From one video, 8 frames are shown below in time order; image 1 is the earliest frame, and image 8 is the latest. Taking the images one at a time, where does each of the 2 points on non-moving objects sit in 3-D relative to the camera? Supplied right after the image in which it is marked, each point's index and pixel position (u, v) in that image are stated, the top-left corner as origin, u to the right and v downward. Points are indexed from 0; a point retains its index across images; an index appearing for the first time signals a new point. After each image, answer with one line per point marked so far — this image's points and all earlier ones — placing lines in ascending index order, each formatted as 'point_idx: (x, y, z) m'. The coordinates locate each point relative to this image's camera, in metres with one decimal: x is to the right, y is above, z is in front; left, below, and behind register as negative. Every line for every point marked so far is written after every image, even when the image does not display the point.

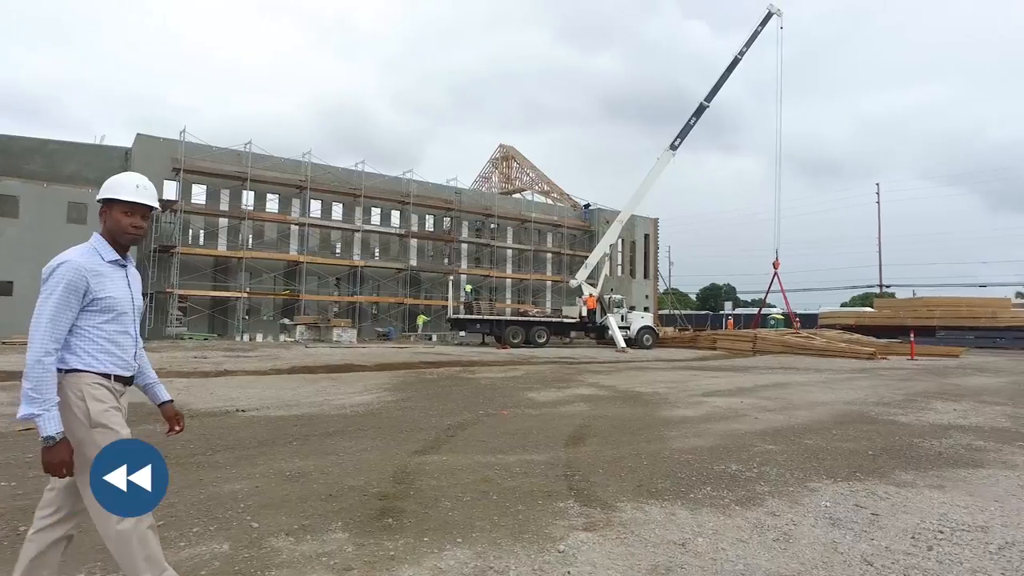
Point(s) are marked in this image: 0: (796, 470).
0: (+2.5, -1.6, +5.3) m
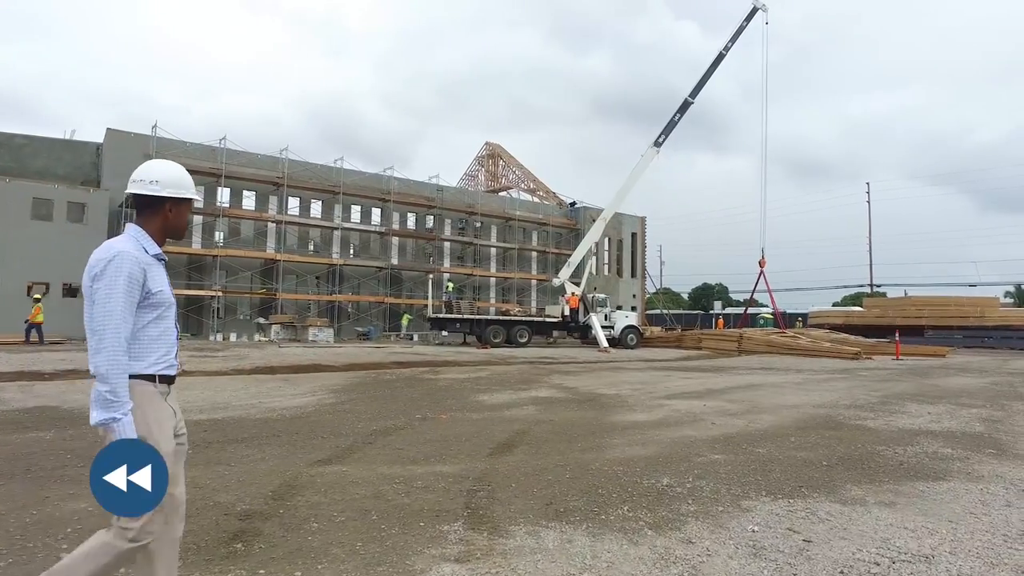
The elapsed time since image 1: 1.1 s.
0: (+1.8, -1.6, +4.7) m
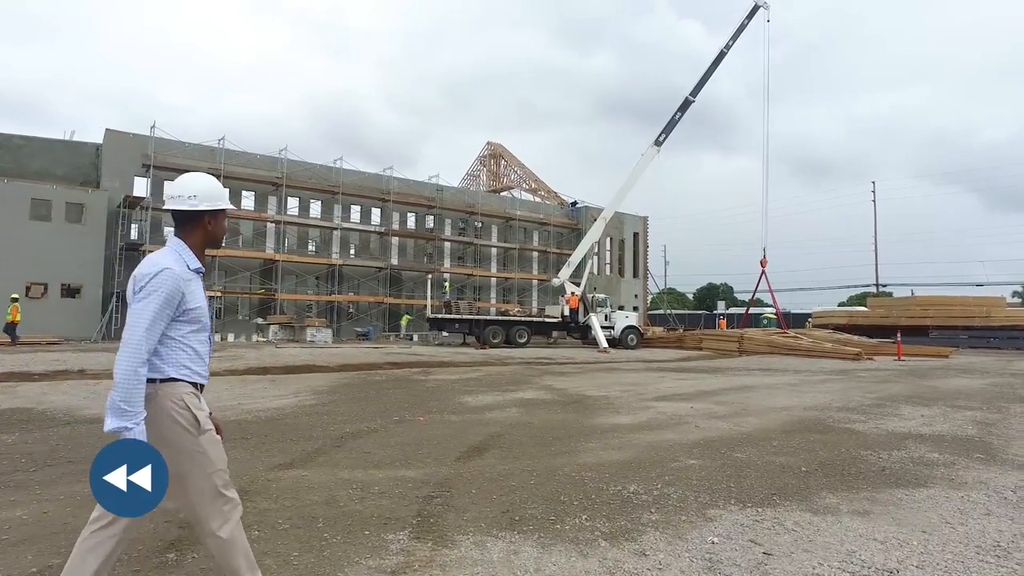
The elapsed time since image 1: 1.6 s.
0: (+1.5, -1.6, +4.5) m
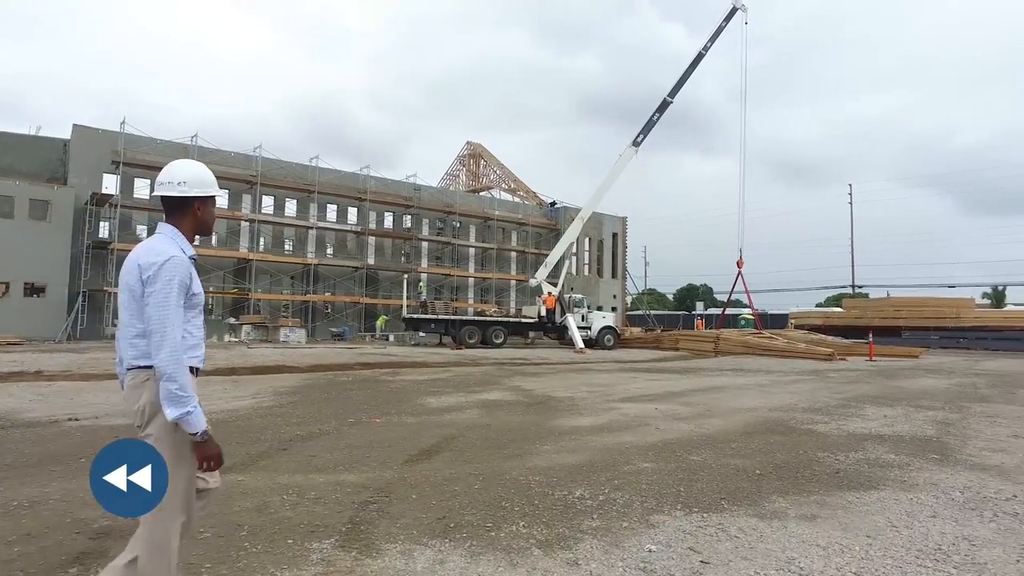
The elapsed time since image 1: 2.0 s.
0: (+1.0, -1.6, +4.4) m
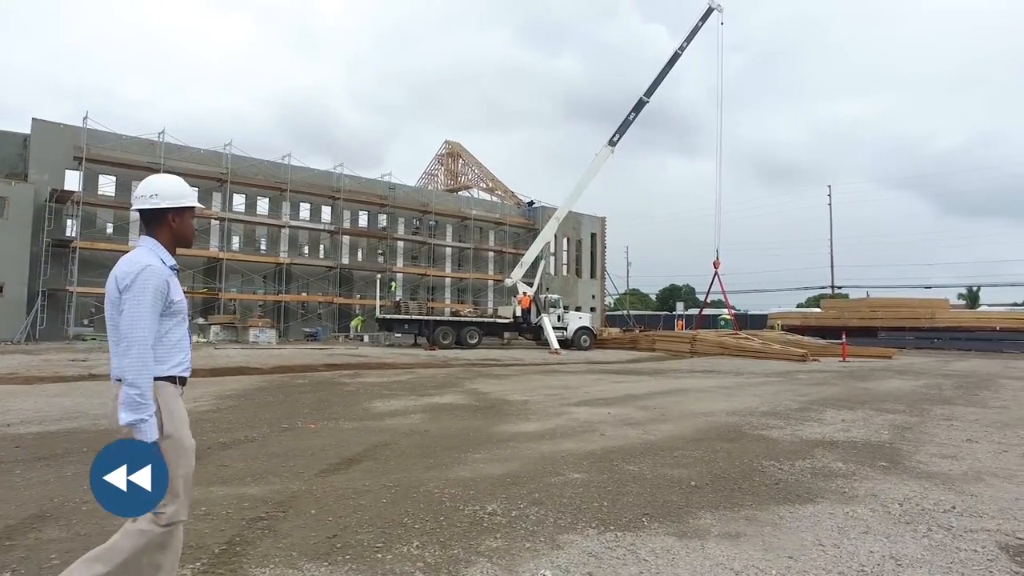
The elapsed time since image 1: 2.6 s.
0: (+0.4, -1.5, +4.1) m
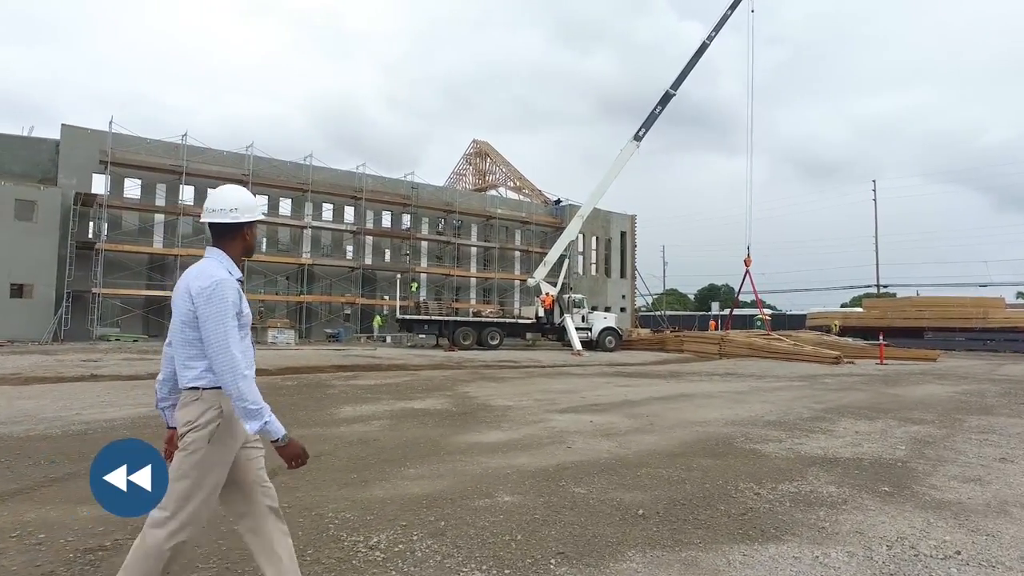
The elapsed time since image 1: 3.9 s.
0: (-0.3, -1.5, +3.4) m
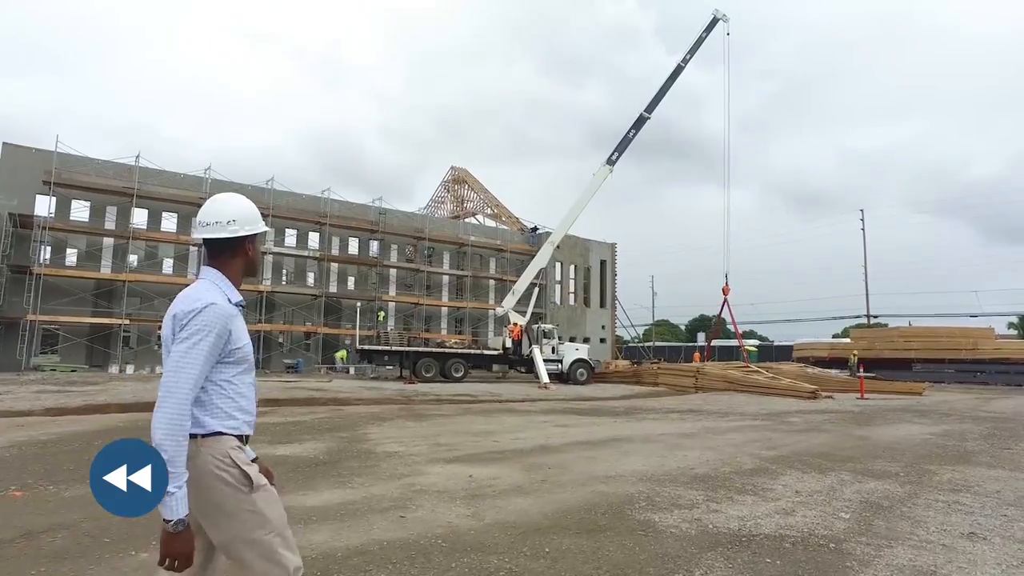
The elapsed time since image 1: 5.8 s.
0: (-1.7, -1.5, +1.9) m
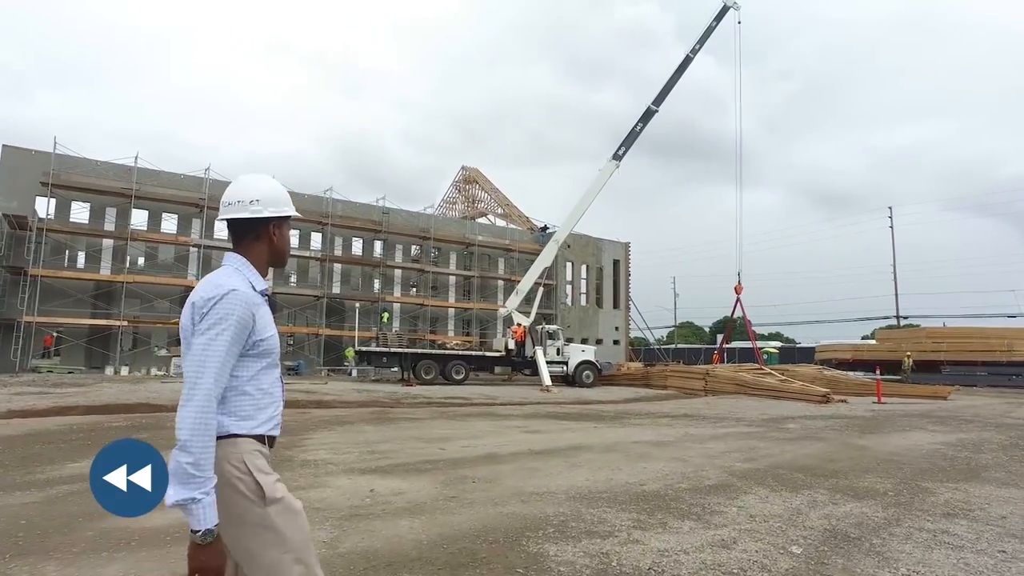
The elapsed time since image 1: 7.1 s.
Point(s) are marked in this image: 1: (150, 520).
0: (-2.7, -1.3, +1.1) m
1: (-2.7, -1.7, +4.3) m
